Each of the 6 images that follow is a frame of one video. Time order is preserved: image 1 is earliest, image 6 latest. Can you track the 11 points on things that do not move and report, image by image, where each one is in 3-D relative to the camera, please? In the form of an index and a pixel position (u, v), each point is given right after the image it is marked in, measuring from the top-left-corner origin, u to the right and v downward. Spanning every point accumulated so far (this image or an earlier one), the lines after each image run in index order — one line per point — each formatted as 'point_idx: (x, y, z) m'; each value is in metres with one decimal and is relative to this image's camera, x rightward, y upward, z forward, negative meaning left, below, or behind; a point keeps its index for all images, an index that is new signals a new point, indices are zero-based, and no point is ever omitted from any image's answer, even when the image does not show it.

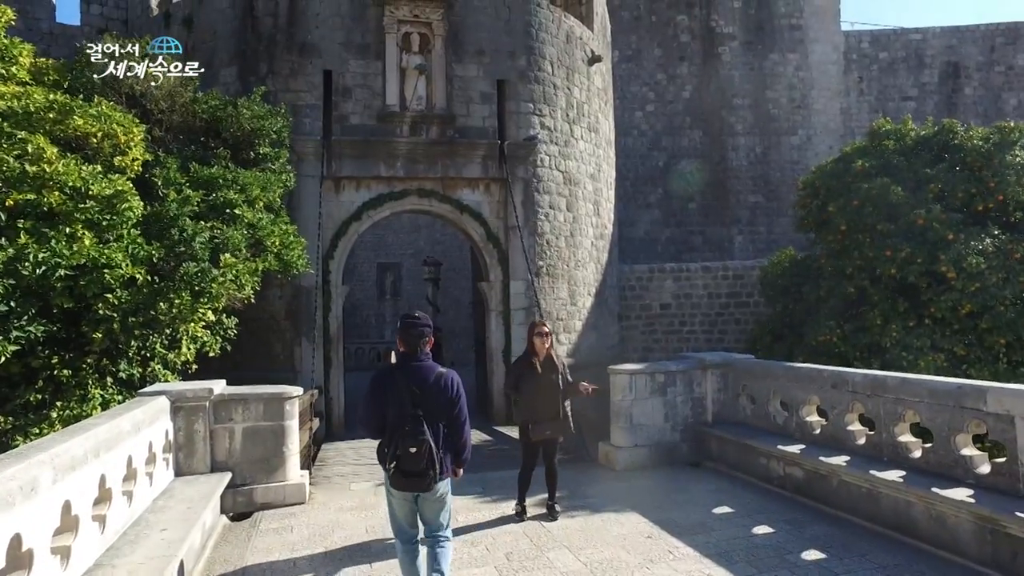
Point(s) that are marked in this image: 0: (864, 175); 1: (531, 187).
0: (+4.5, +1.5, +8.9) m
1: (+0.3, +1.5, +10.4) m
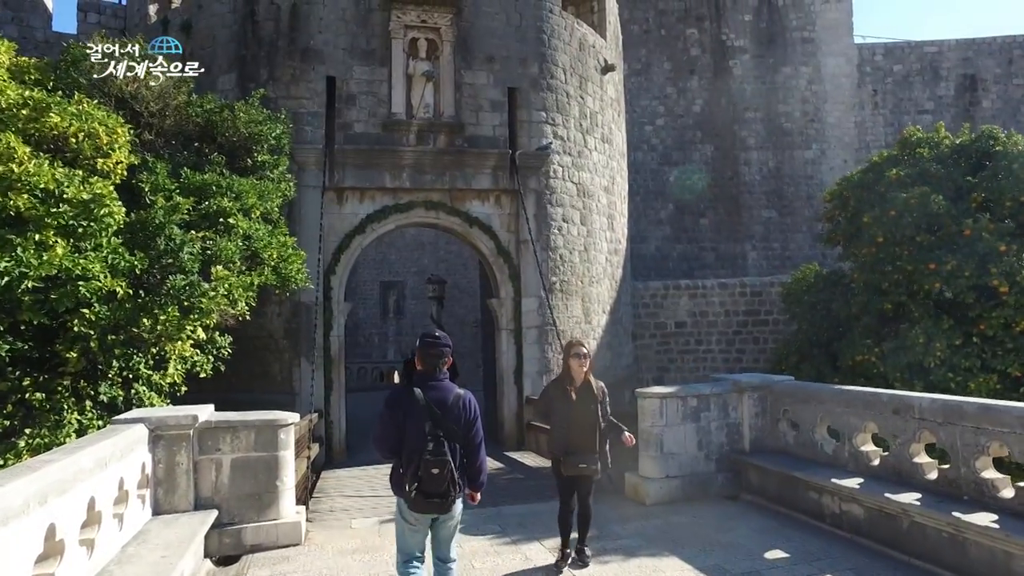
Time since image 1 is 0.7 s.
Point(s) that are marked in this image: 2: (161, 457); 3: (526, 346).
0: (+4.7, +1.3, +8.4) m
1: (+0.5, +1.3, +9.9) m
2: (-2.1, -1.0, +4.2) m
3: (+0.2, -0.8, +9.6) m
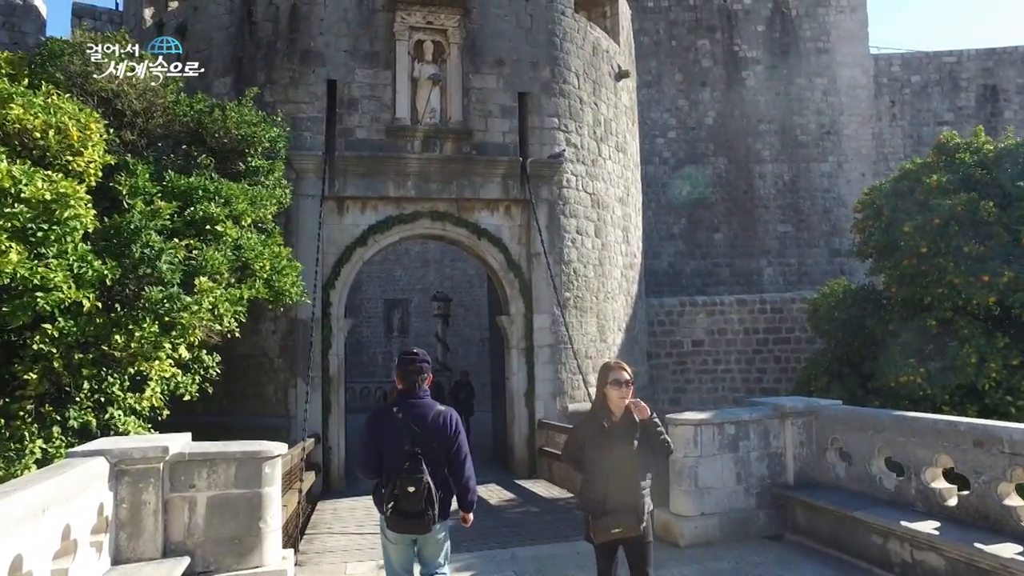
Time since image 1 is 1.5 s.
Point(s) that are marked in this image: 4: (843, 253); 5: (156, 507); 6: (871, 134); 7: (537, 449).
0: (+4.8, +1.1, +7.8) m
1: (+0.6, +1.1, +9.4) m
2: (-2.0, -1.1, +3.7) m
3: (+0.3, -1.0, +9.0) m
4: (+8.8, +0.9, +18.4) m
5: (-1.9, -1.2, +3.7) m
6: (+9.6, +4.1, +18.6) m
7: (+0.3, -2.1, +8.9) m
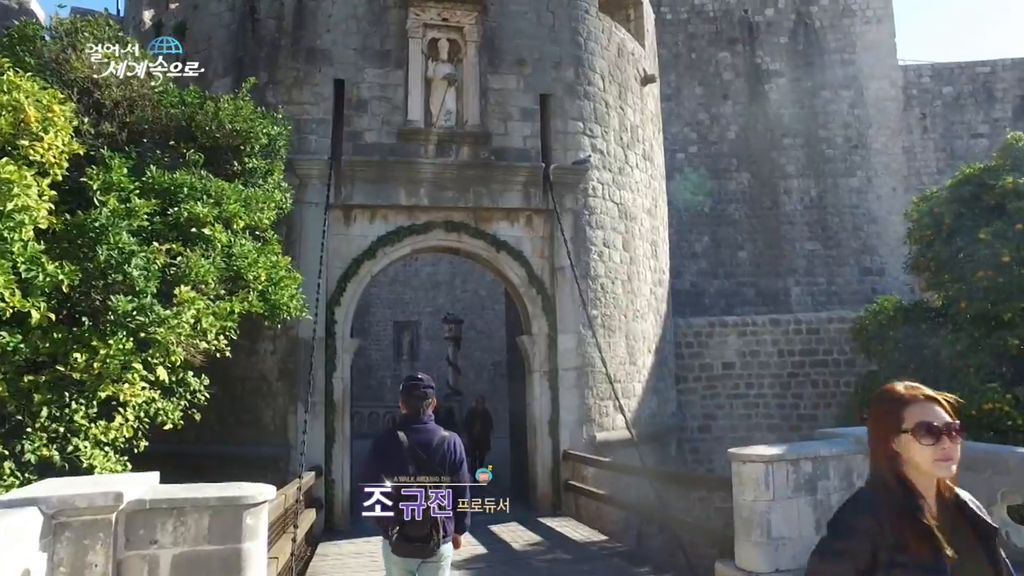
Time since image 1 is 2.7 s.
0: (+5.1, +0.9, +7.0) m
1: (+0.9, +0.8, +8.6) m
2: (-1.8, -1.1, +2.9) m
3: (+0.6, -1.2, +8.2) m
4: (+9.2, +0.4, +17.5) m
5: (-1.7, -1.2, +2.9) m
6: (+10.0, +3.6, +17.8) m
7: (+0.6, -2.3, +8.0) m
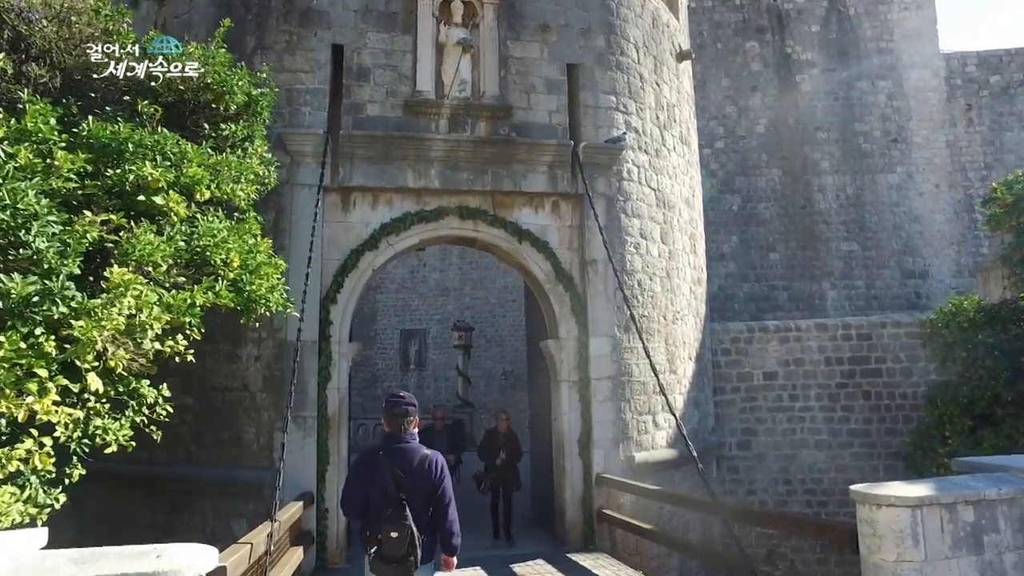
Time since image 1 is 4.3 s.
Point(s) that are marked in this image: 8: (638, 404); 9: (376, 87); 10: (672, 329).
0: (+5.3, +1.0, +5.8) m
1: (+1.1, +0.9, +7.5) m
2: (-1.7, -1.0, +1.7) m
3: (+0.8, -1.2, +7.0) m
4: (+9.5, +0.3, +16.3) m
5: (-1.5, -1.1, +1.8) m
6: (+10.4, +3.5, +16.6) m
7: (+0.8, -2.2, +6.9) m
8: (+1.3, -1.2, +7.3) m
9: (-1.4, +2.1, +7.1) m
10: (+1.8, -0.5, +8.0) m
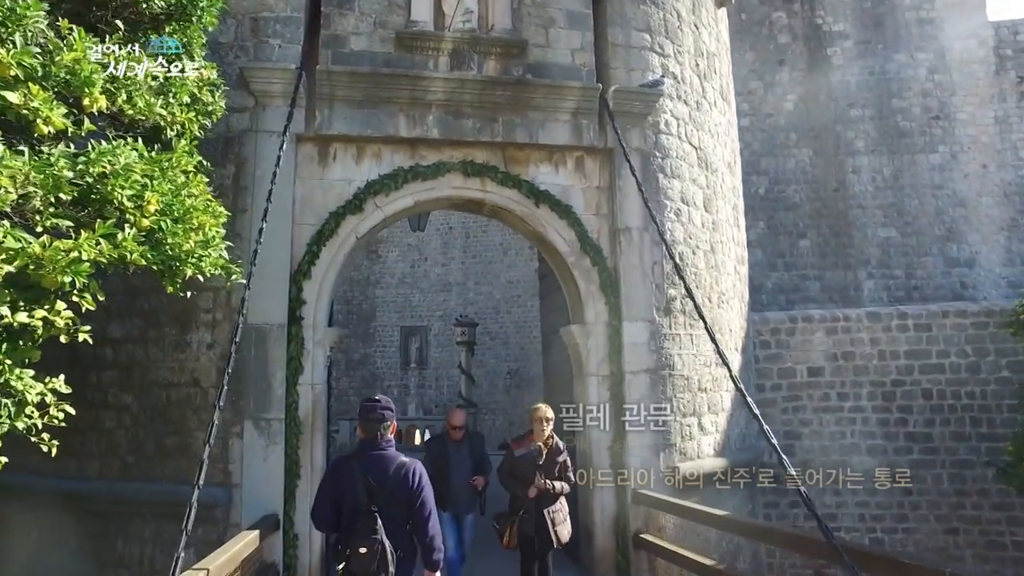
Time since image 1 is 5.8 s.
0: (+5.4, +1.2, +4.5) m
1: (+1.2, +1.1, +6.2) m
2: (-1.6, -0.8, +0.5) m
3: (+1.0, -1.0, +5.7) m
4: (+9.7, +0.5, +15.0) m
5: (-1.4, -0.9, +0.5) m
6: (+10.5, +3.7, +15.3) m
7: (+0.9, -2.0, +5.6) m
8: (+1.5, -1.0, +6.0) m
9: (-1.3, +2.3, +5.8) m
10: (+2.0, -0.2, +6.7) m
